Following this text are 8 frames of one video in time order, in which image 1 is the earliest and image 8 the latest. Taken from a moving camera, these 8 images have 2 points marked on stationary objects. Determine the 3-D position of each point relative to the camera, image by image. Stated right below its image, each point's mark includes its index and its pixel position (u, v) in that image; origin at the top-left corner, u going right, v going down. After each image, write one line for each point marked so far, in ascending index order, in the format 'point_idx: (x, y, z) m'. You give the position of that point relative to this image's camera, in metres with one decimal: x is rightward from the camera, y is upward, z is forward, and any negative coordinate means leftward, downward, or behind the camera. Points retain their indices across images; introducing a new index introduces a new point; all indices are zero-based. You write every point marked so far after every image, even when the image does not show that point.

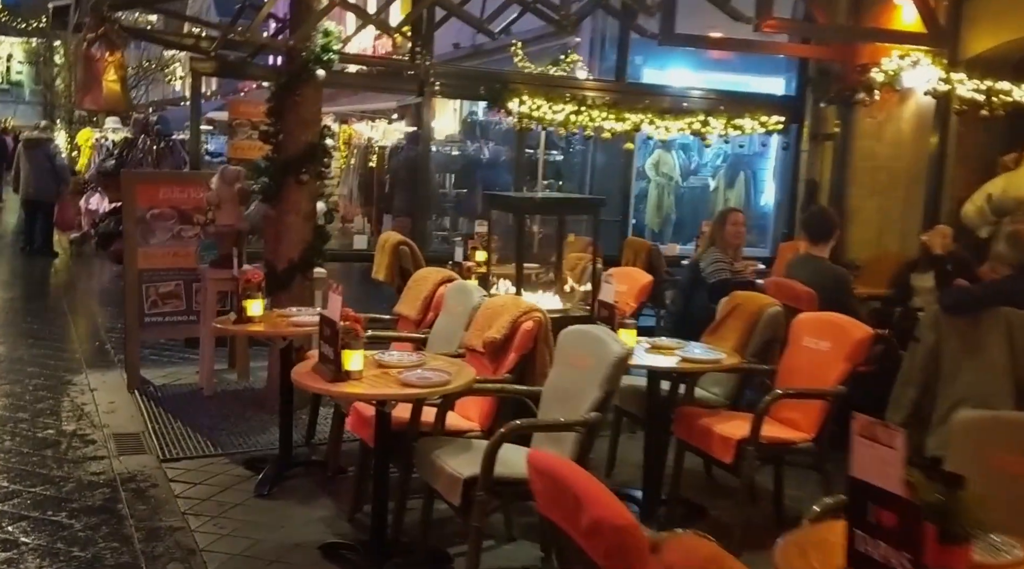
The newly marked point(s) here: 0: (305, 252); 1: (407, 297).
0: (-1.2, +0.2, +6.2) m
1: (-0.5, -0.1, +5.4) m
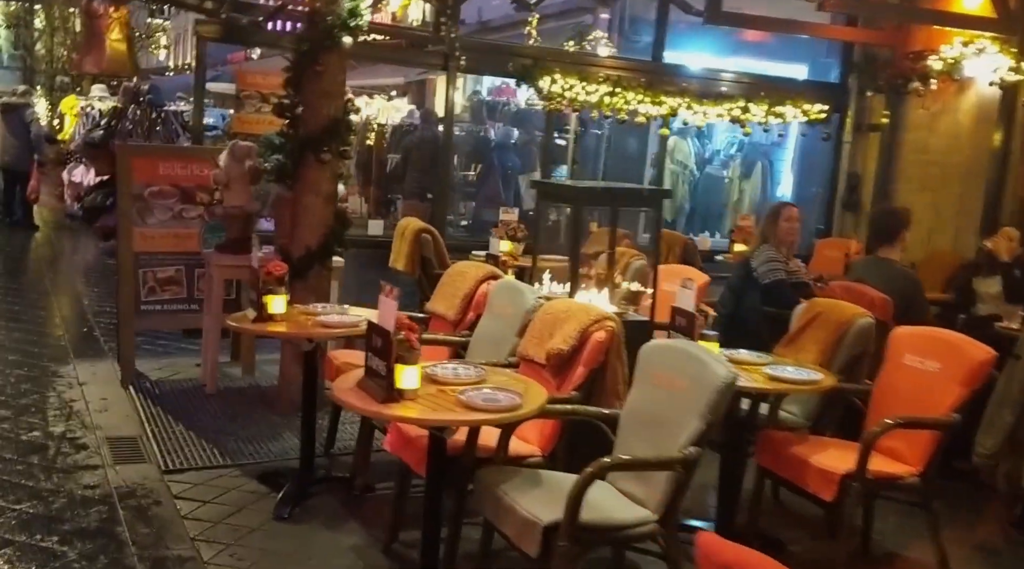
0: (-1.0, +0.2, +5.6) m
1: (-0.3, 0.0, +4.8) m
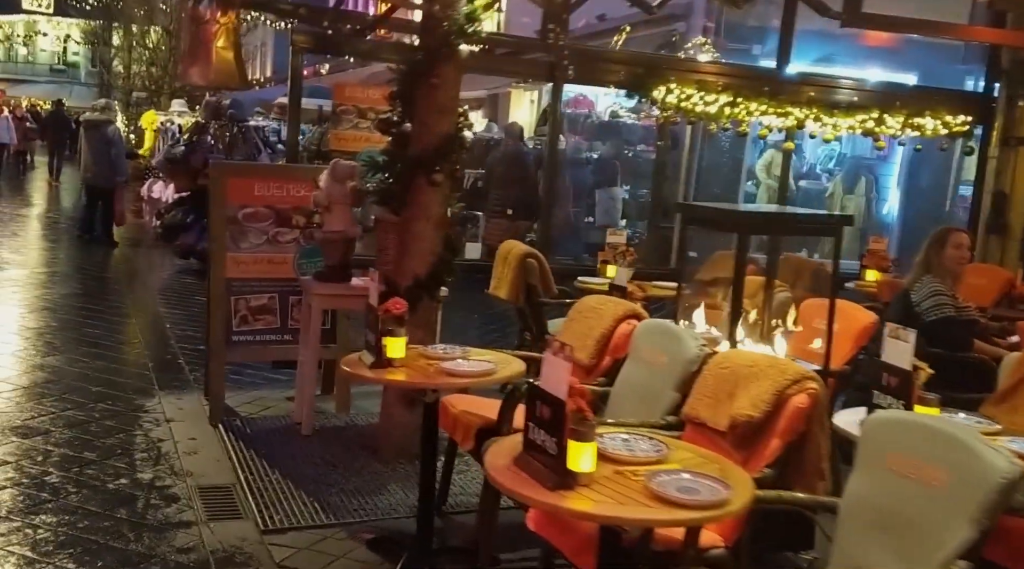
0: (-0.4, +0.1, +5.0) m
1: (+0.2, -0.2, +4.2) m
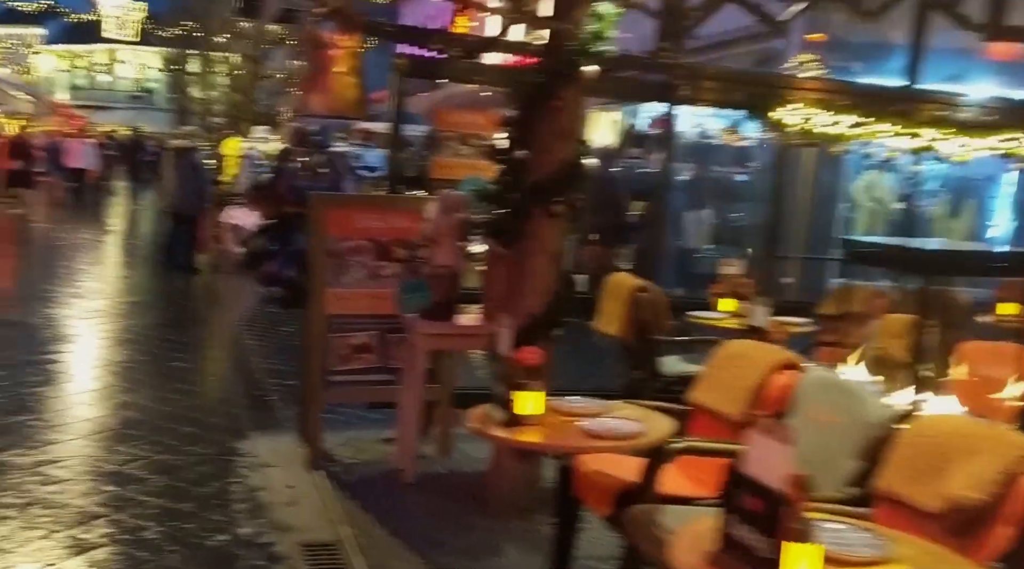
0: (+0.2, -0.1, +4.7) m
1: (+0.7, -0.3, +3.8) m
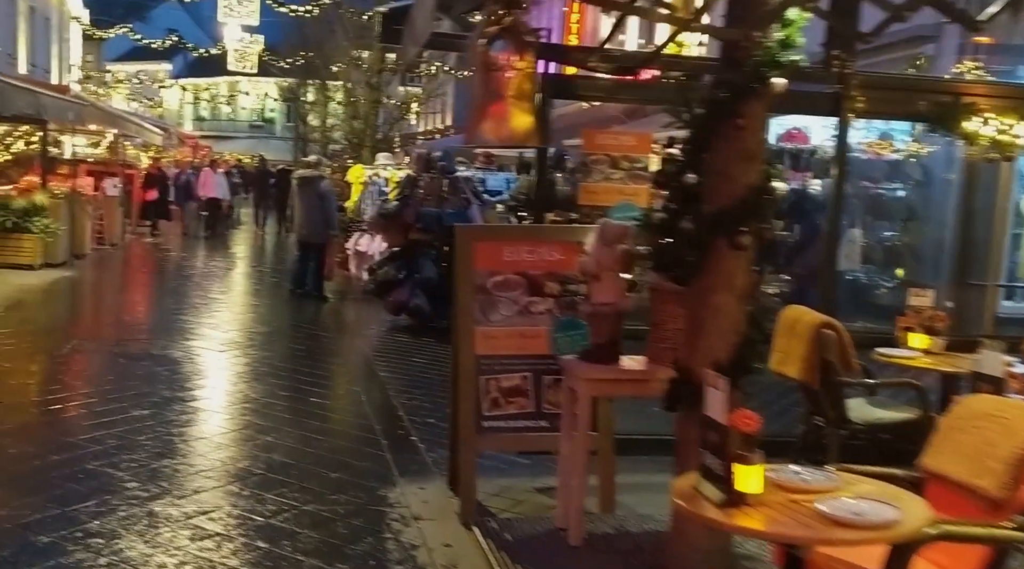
0: (+0.9, -0.2, +4.1) m
1: (+1.3, -0.5, +3.2) m
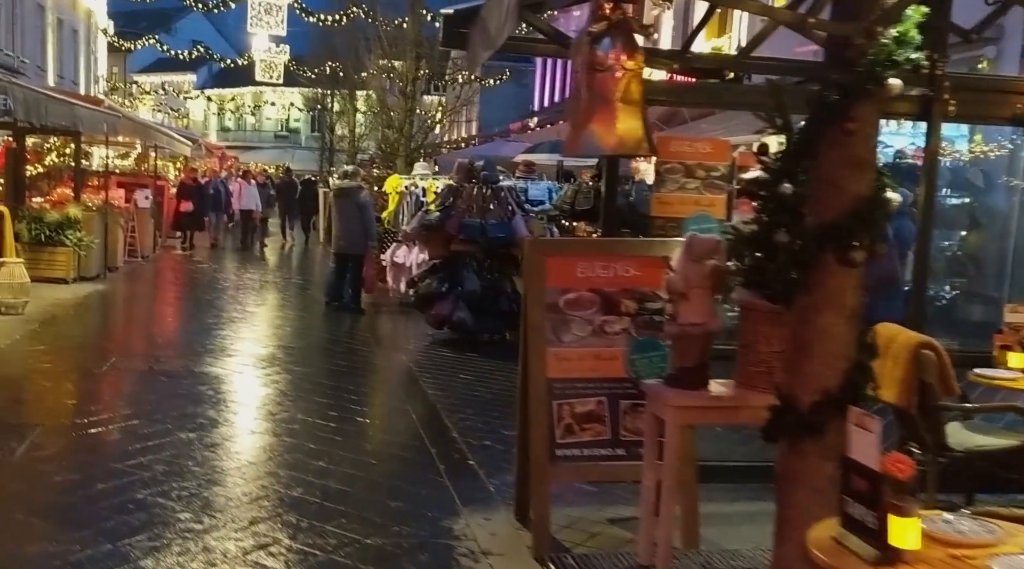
0: (+1.2, -0.3, +3.8) m
1: (+1.6, -0.5, +2.9) m
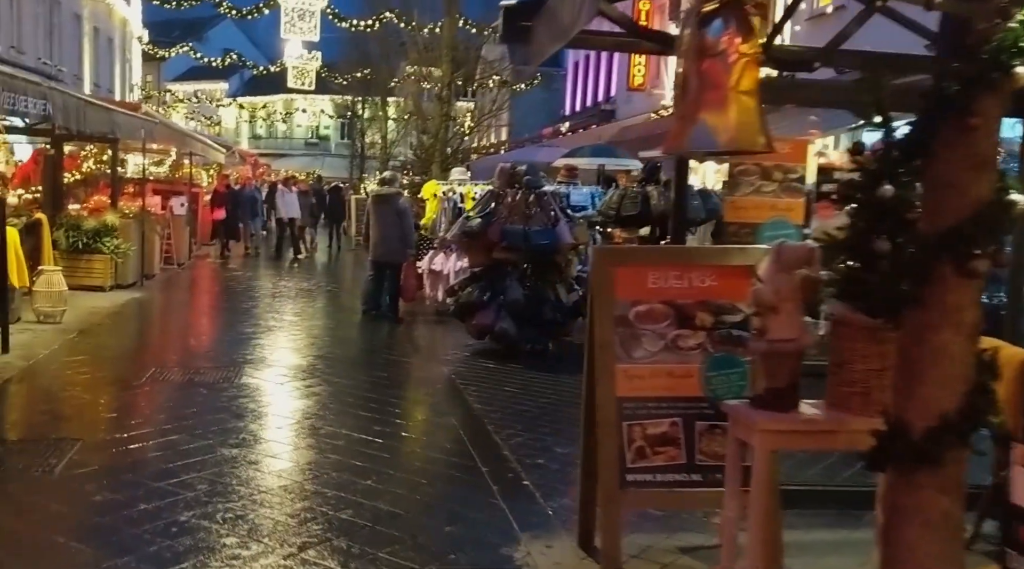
0: (+1.4, -0.4, +3.4) m
1: (+1.9, -0.6, +2.5) m
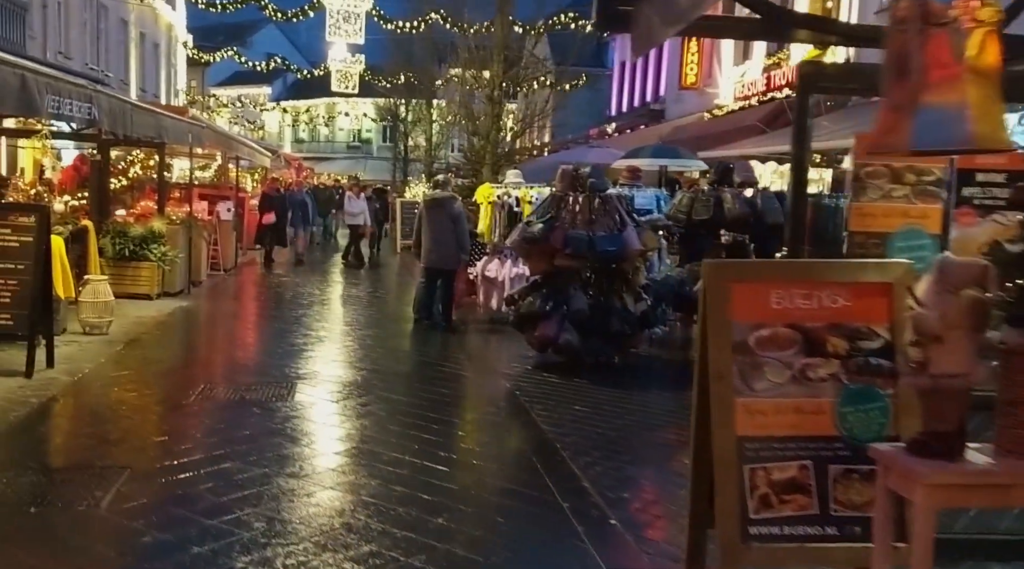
0: (+1.8, -0.4, +2.7) m
1: (+2.2, -0.7, +1.8) m
